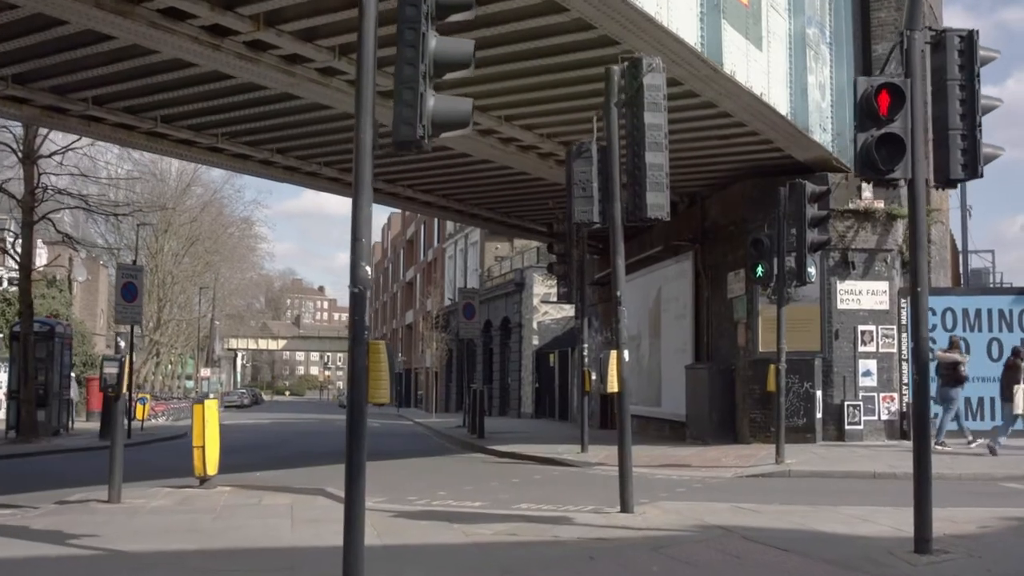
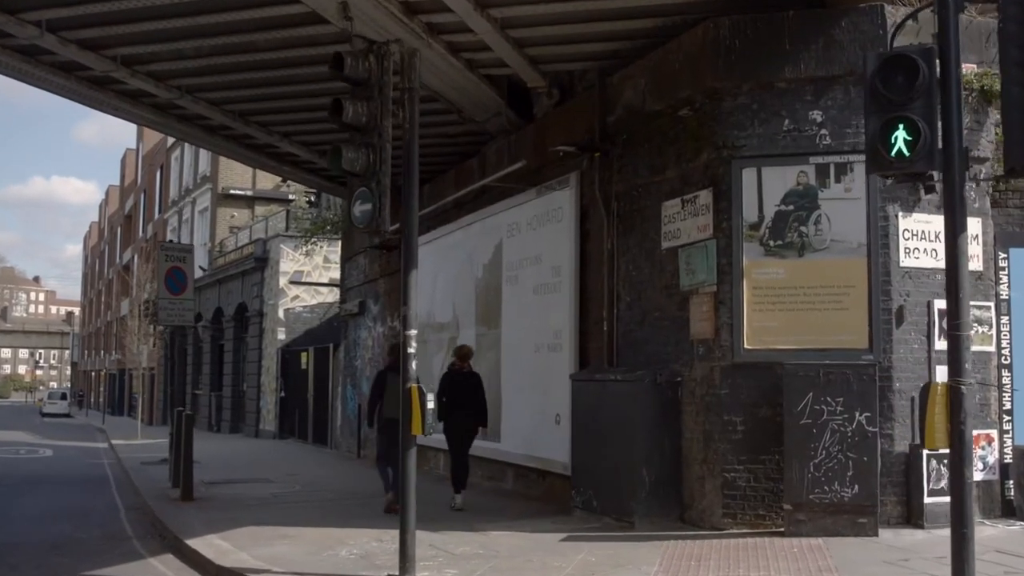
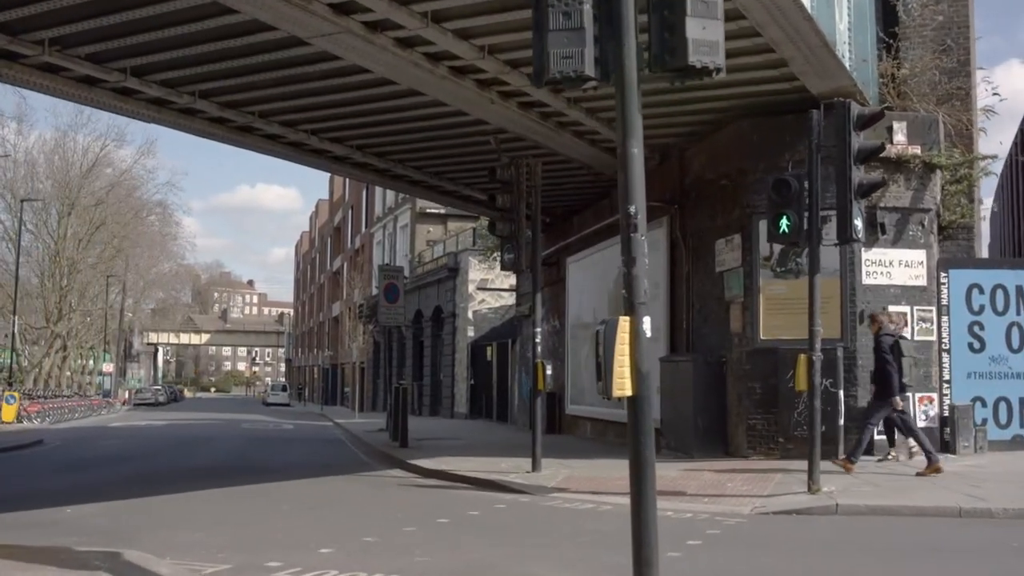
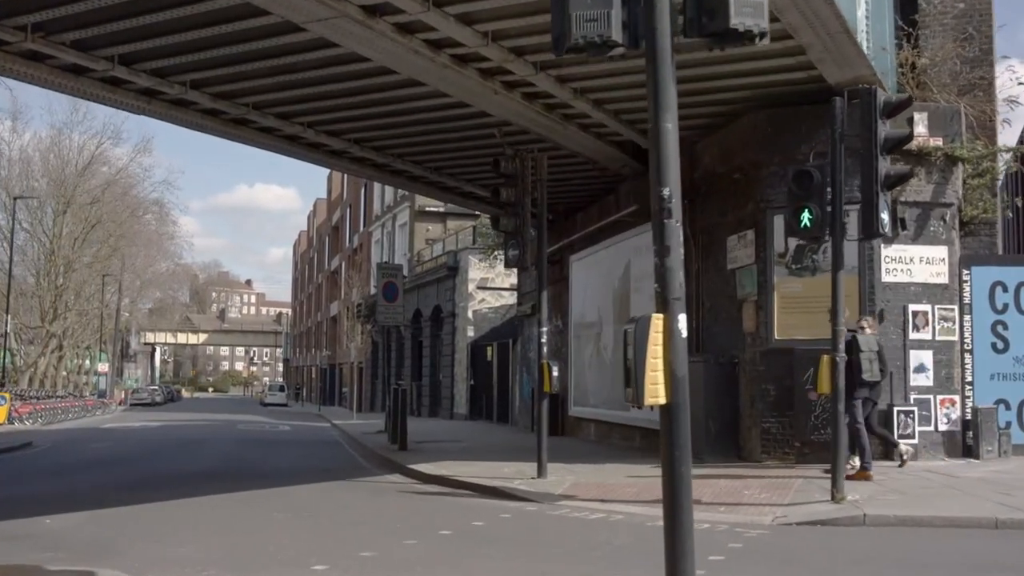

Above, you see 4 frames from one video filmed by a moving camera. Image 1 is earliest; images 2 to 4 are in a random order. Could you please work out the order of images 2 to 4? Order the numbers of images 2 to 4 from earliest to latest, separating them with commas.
3, 4, 2
